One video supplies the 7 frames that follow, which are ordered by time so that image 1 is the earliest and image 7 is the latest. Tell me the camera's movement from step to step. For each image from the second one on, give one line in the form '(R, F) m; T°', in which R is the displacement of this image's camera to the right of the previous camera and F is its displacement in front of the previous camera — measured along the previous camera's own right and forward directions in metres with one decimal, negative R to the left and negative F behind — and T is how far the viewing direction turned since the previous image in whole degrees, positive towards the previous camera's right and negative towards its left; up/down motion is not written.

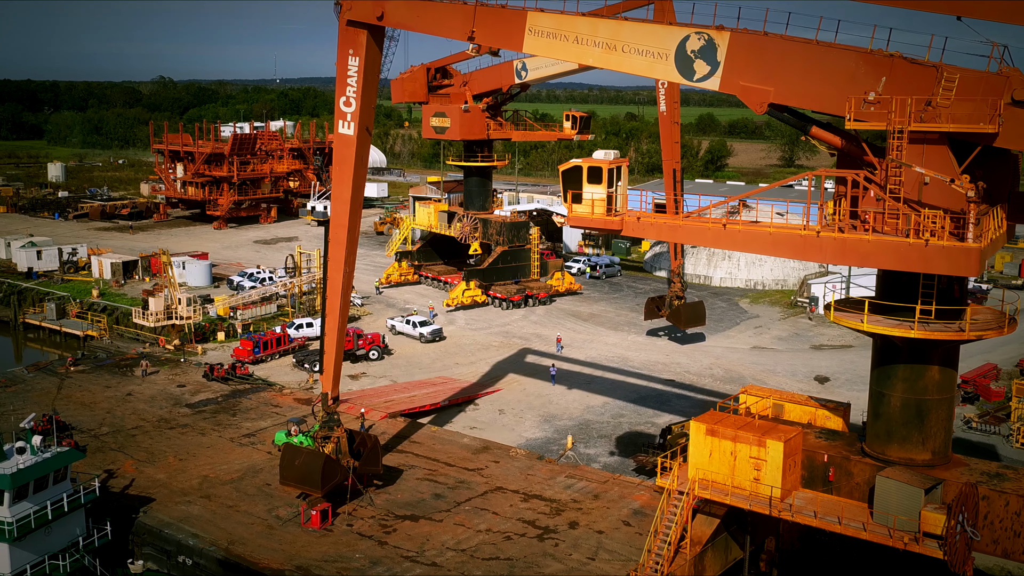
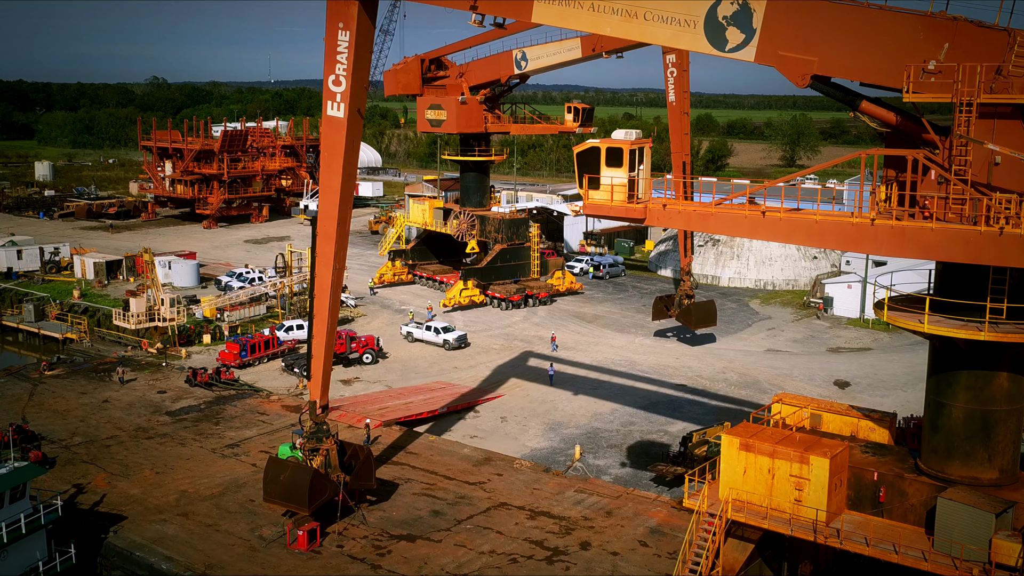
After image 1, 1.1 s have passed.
(-0.2, +1.8) m; 0°
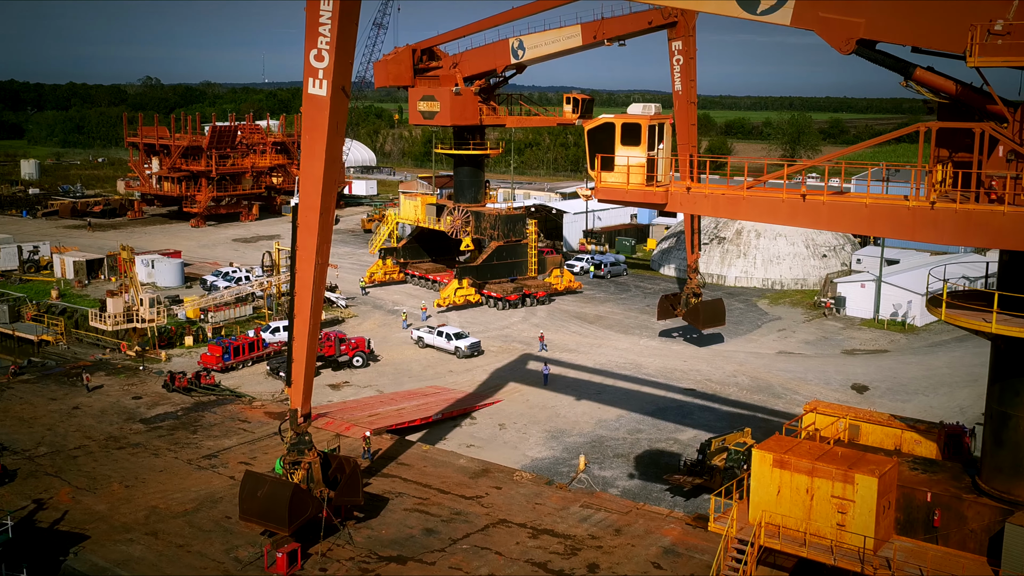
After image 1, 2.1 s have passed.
(-0.1, +1.7) m; 0°
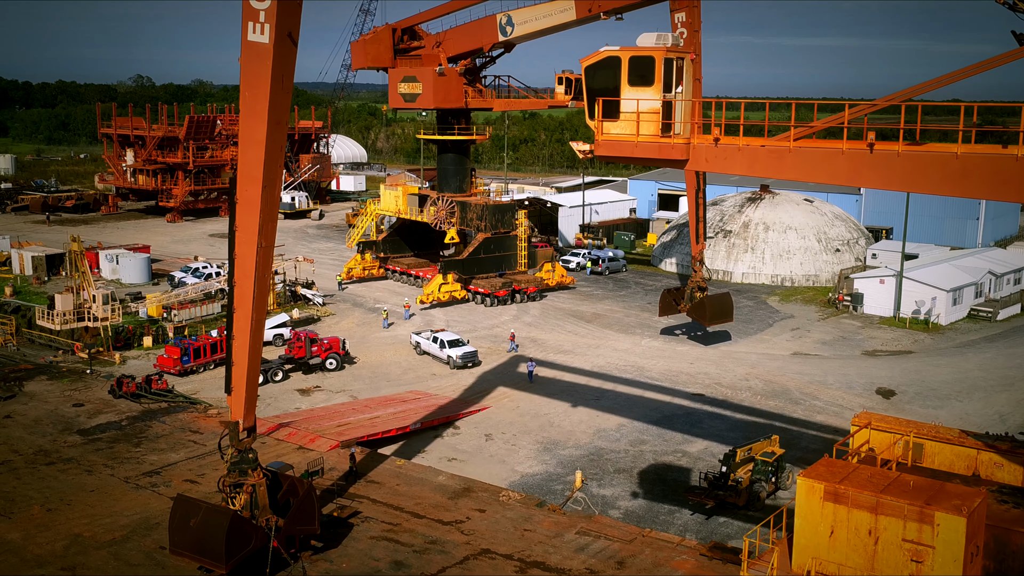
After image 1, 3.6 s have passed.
(+0.3, +2.8) m; 0°
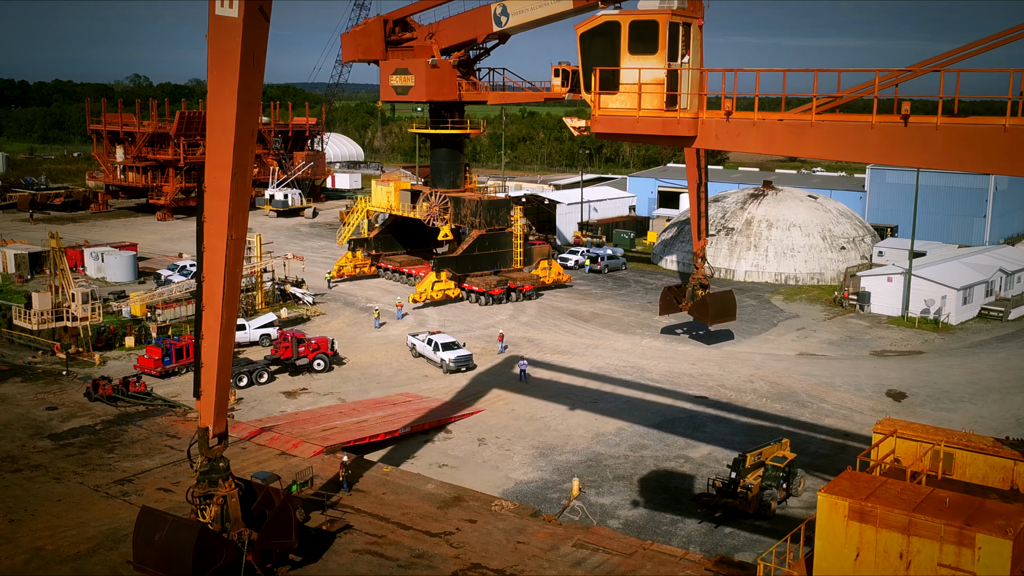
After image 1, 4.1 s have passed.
(+0.1, +1.1) m; 0°
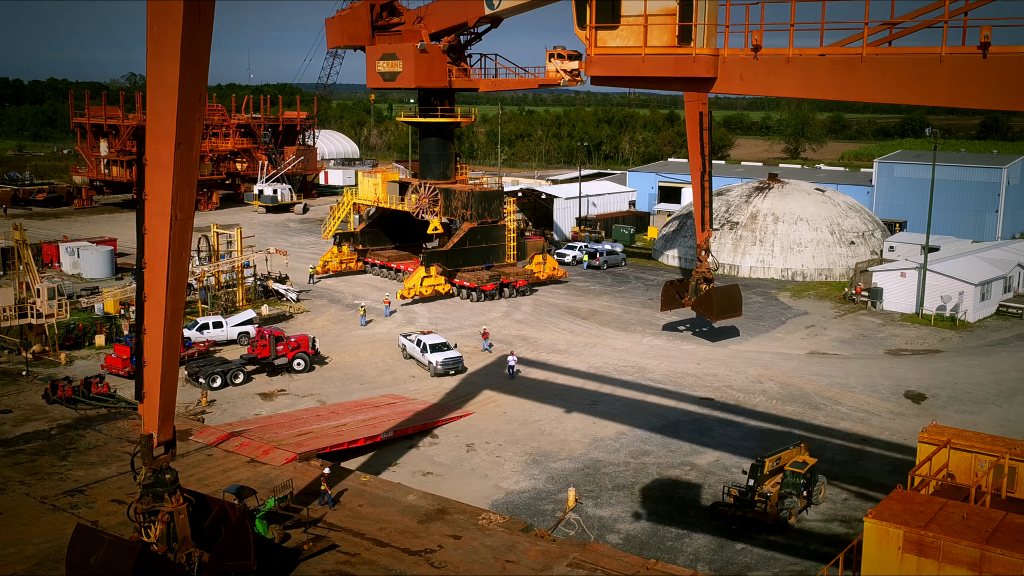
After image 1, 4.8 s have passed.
(+0.2, +1.7) m; 0°
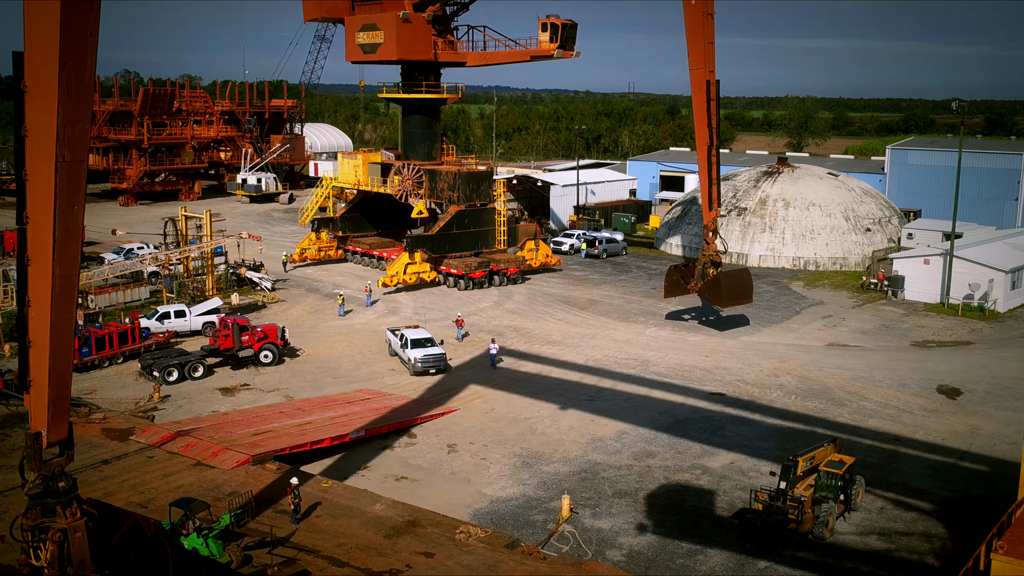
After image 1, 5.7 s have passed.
(+0.3, +2.4) m; 0°
